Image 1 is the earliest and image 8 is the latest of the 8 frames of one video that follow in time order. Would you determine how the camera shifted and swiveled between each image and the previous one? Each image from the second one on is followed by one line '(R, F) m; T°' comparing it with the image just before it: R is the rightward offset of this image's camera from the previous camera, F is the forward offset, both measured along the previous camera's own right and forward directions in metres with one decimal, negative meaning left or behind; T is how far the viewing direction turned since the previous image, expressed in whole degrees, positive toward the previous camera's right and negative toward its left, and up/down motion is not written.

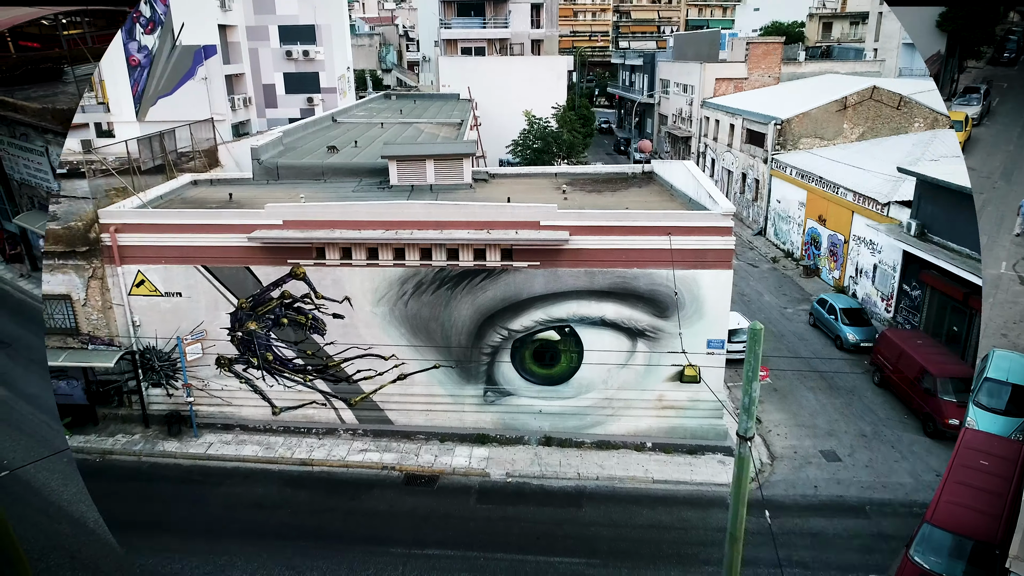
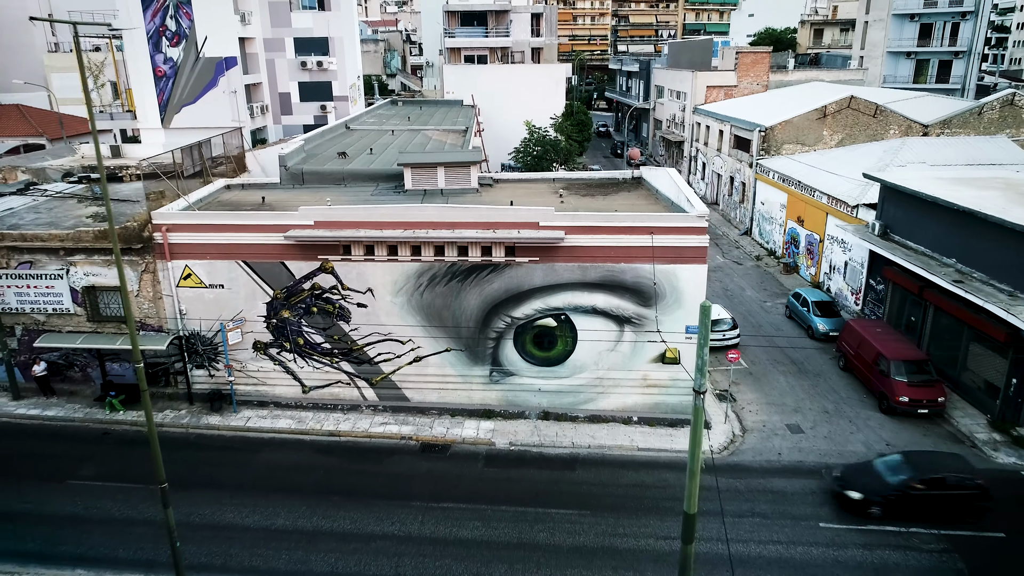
(-0.1, -2.0) m; 0°
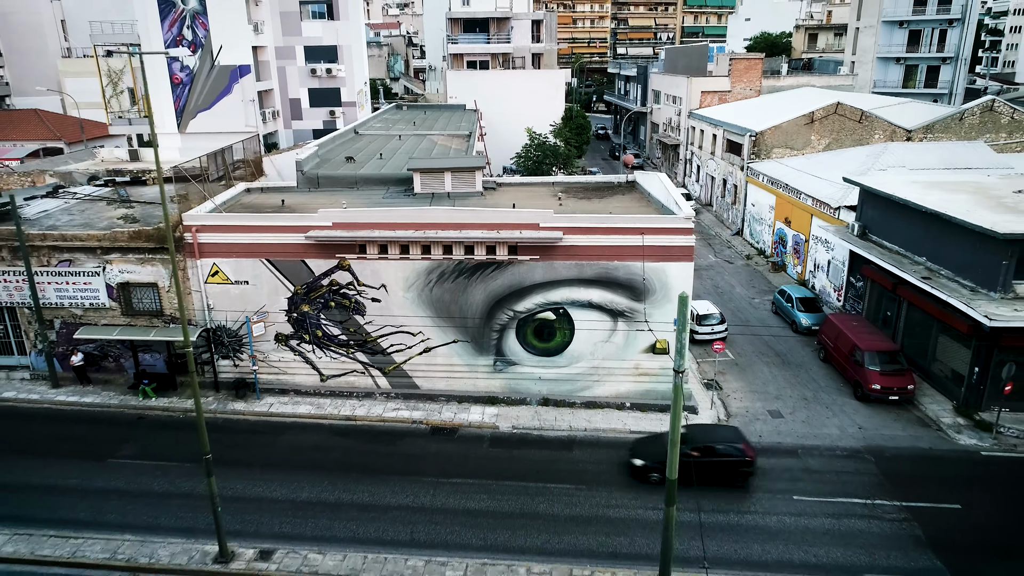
(-0.1, -1.4) m; 0°
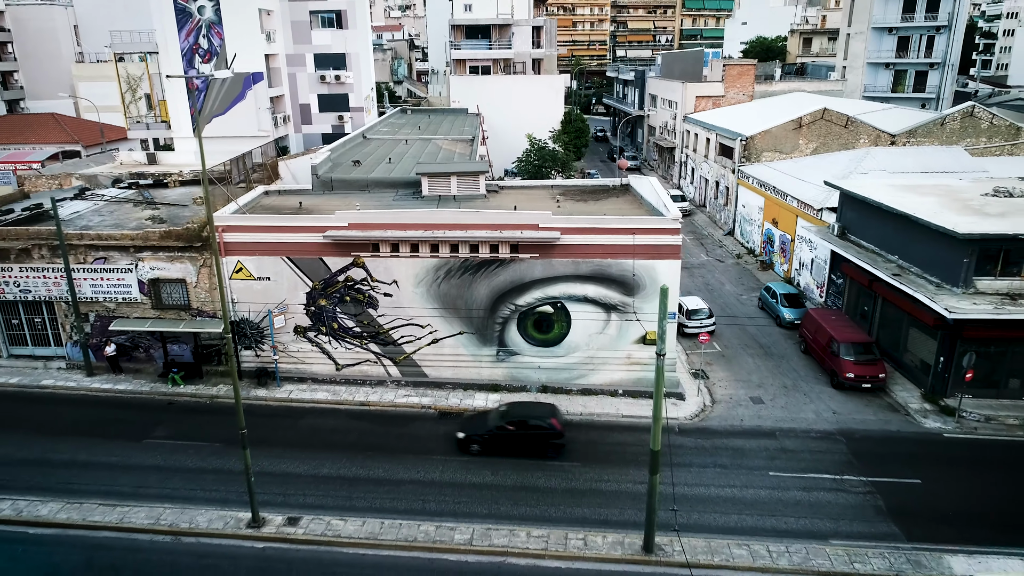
(0.0, -1.5) m; 0°
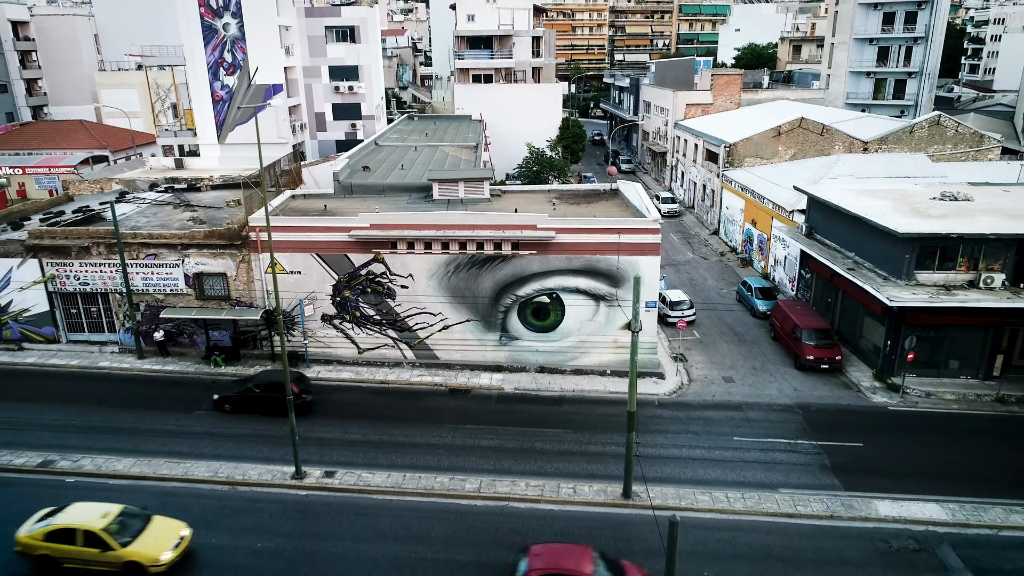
(0.0, -2.7) m; 0°
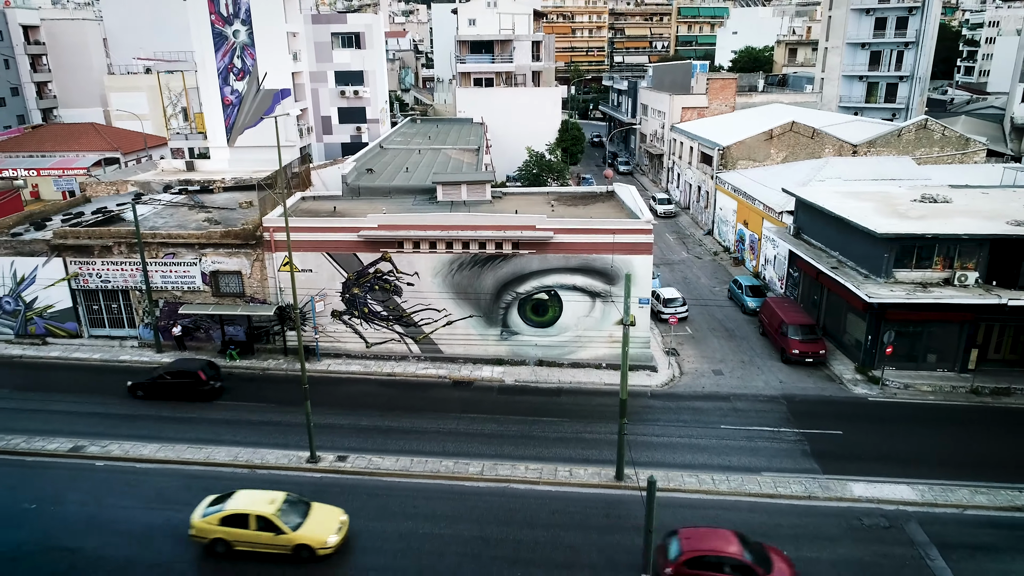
(0.0, -1.2) m; 0°
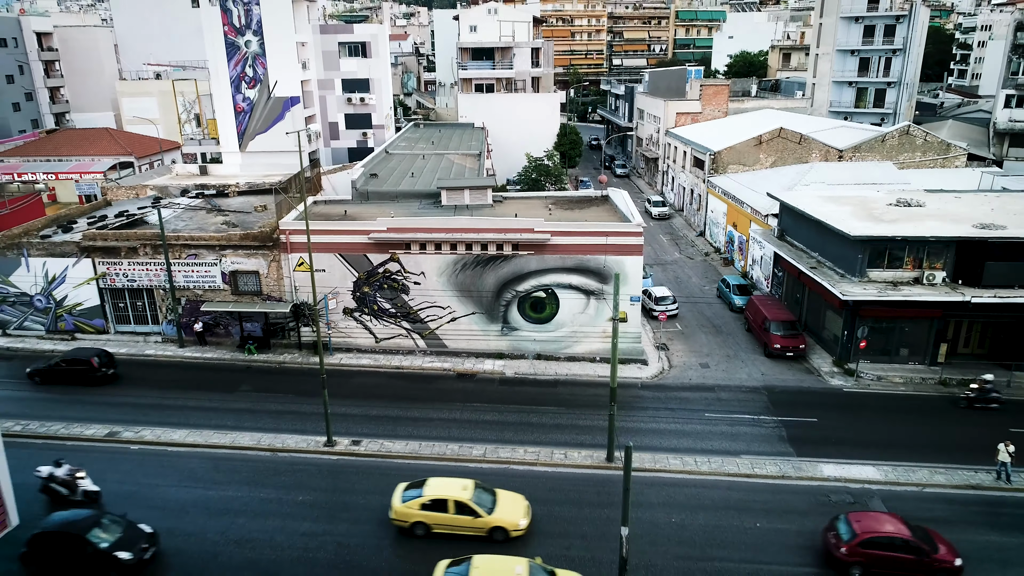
(0.0, -1.6) m; 0°
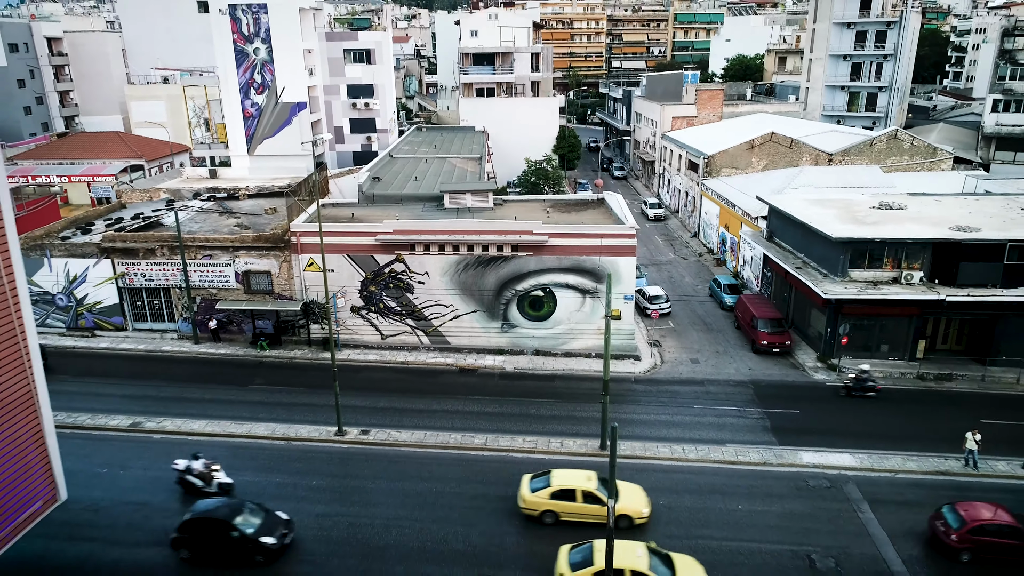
(0.0, -1.2) m; 0°
